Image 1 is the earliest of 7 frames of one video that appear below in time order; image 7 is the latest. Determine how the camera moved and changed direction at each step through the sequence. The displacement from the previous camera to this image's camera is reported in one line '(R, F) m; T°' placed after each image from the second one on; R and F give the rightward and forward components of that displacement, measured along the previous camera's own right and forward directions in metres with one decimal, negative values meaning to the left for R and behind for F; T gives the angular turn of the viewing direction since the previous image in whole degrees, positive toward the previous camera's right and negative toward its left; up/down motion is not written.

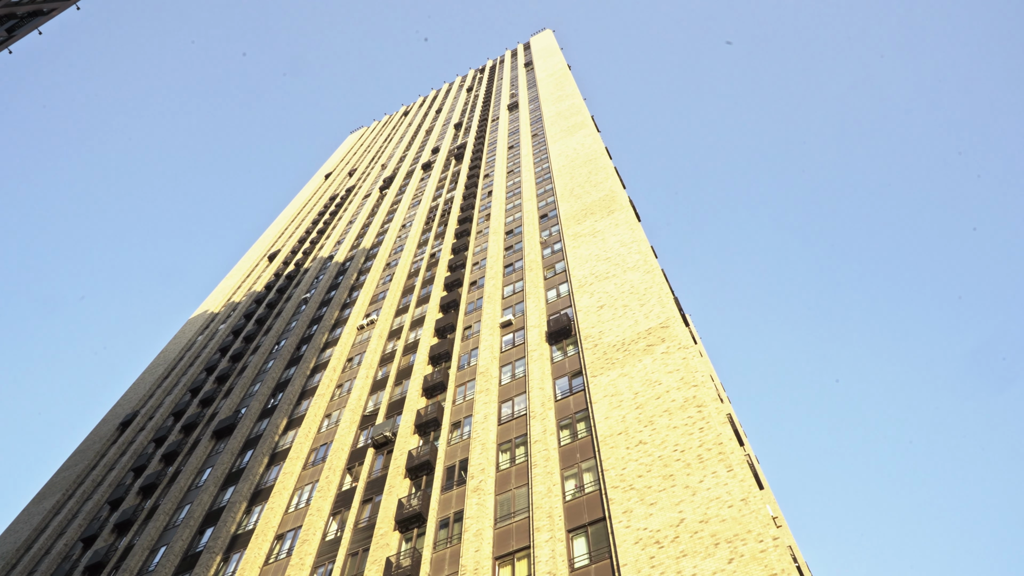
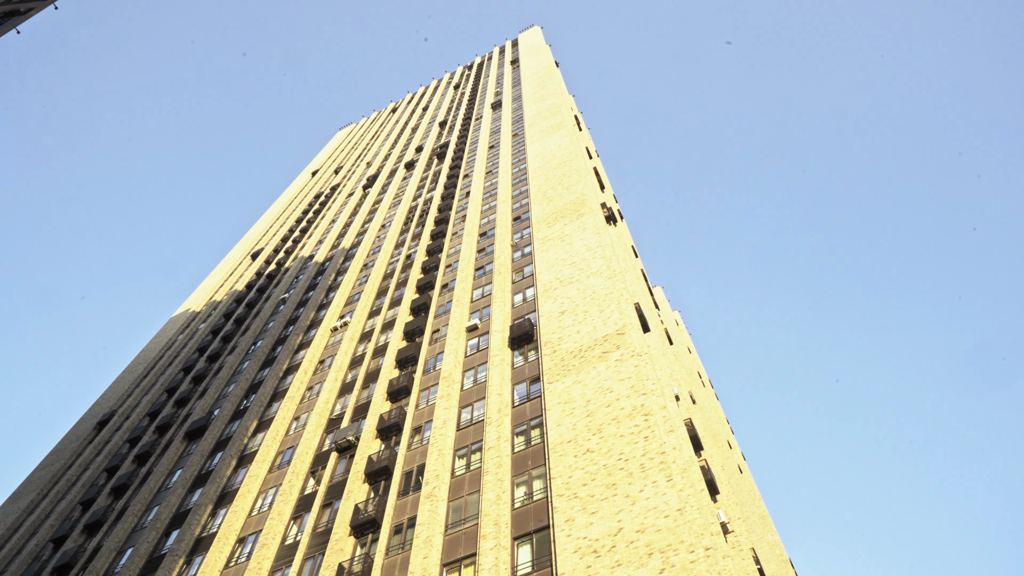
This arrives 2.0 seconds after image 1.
(+1.7, -0.3) m; 0°
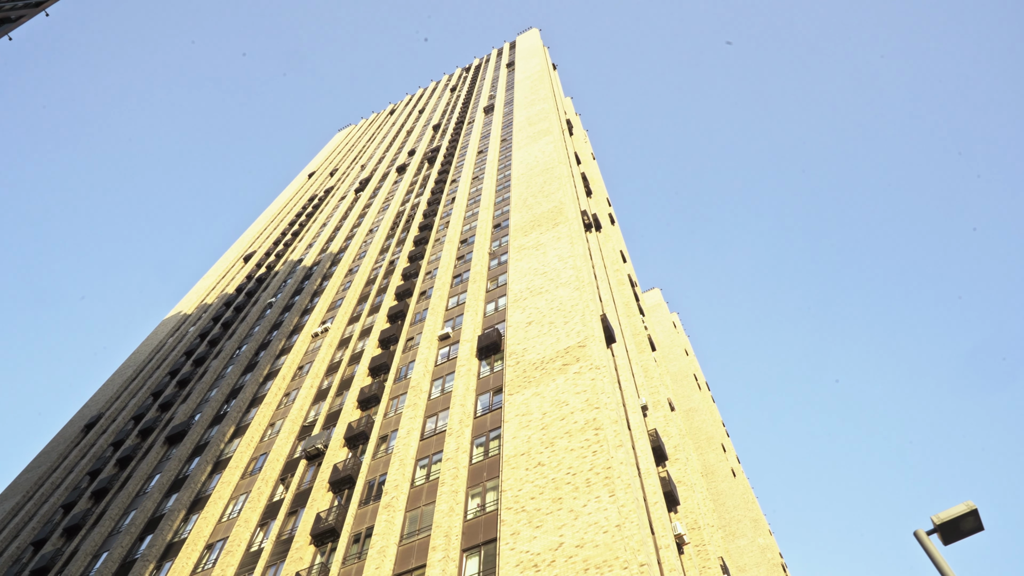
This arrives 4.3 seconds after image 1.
(+1.9, -0.4) m; -1°
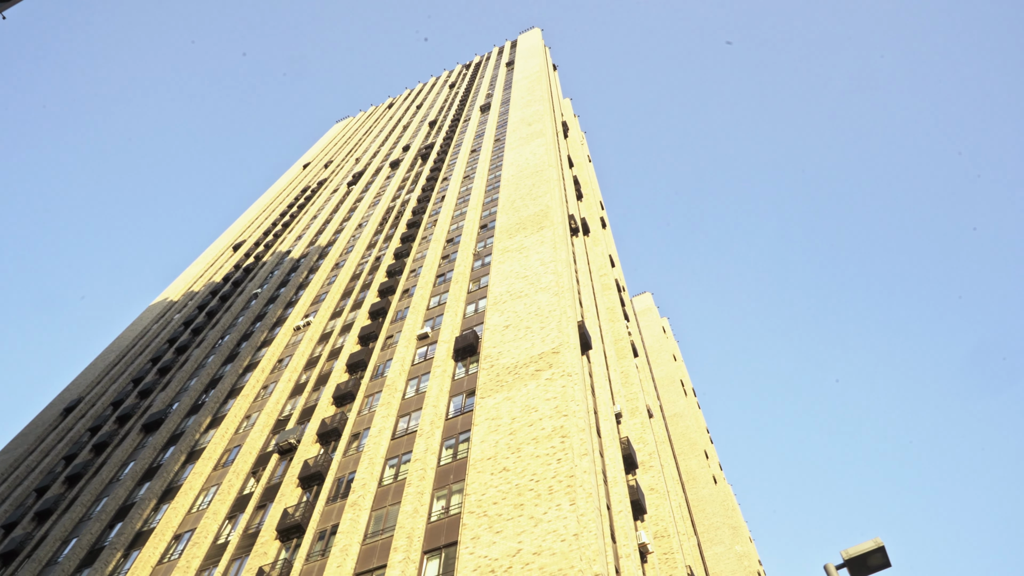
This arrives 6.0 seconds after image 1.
(+0.8, -0.1) m; 0°
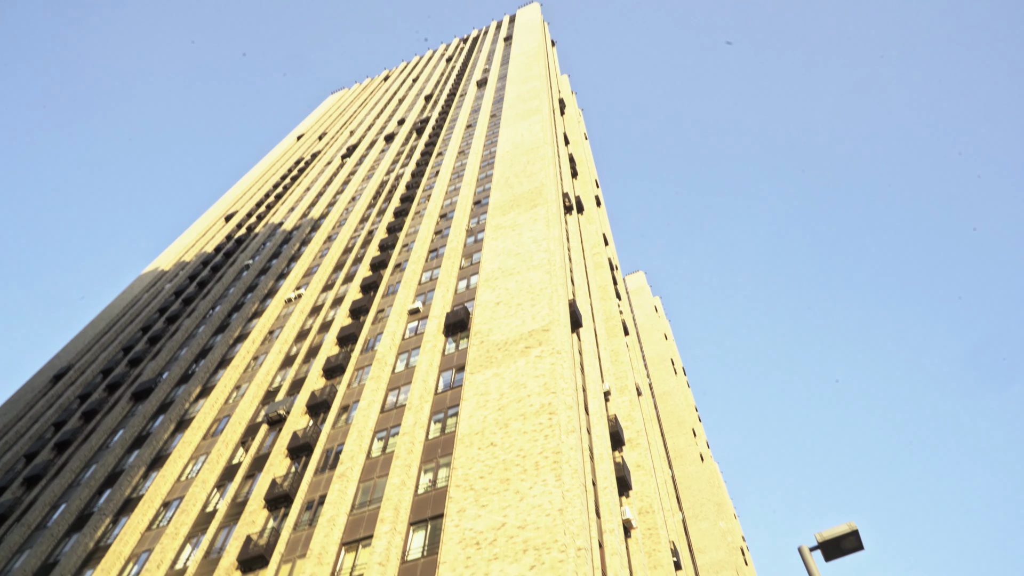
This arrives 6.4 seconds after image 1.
(+0.1, 0.0) m; +1°
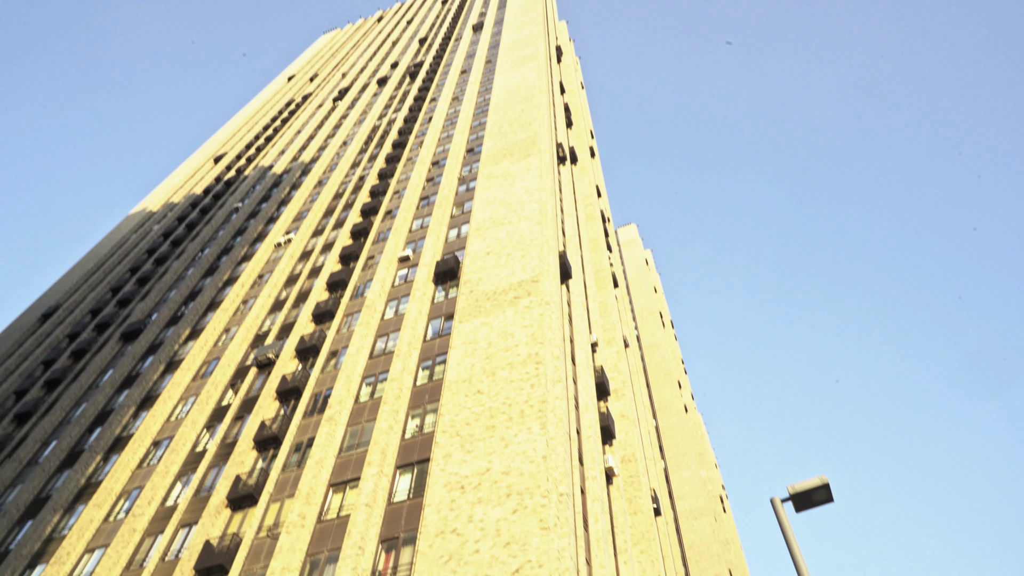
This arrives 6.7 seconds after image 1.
(+0.1, 0.0) m; +1°
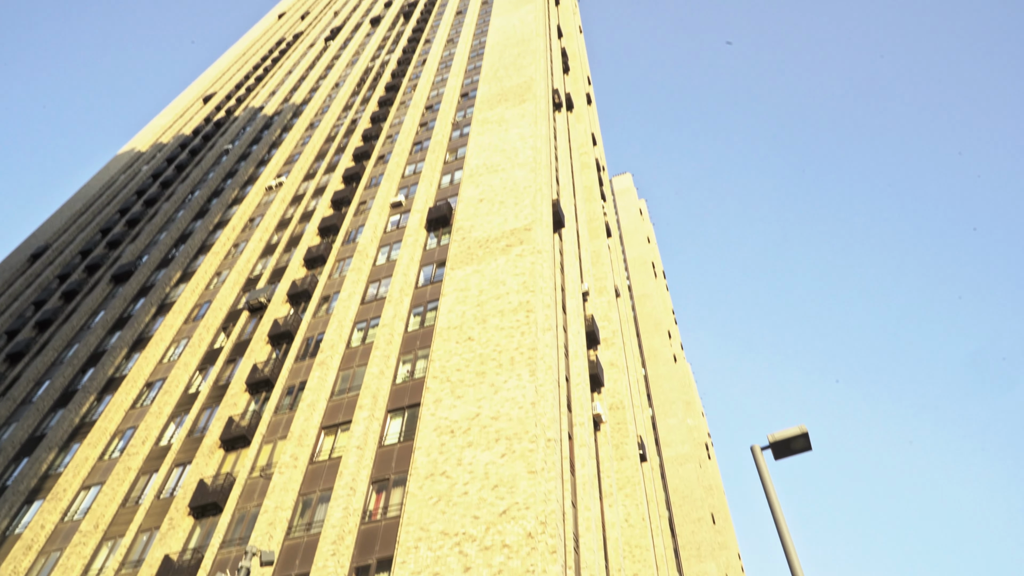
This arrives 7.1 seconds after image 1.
(0.0, 0.0) m; +1°
